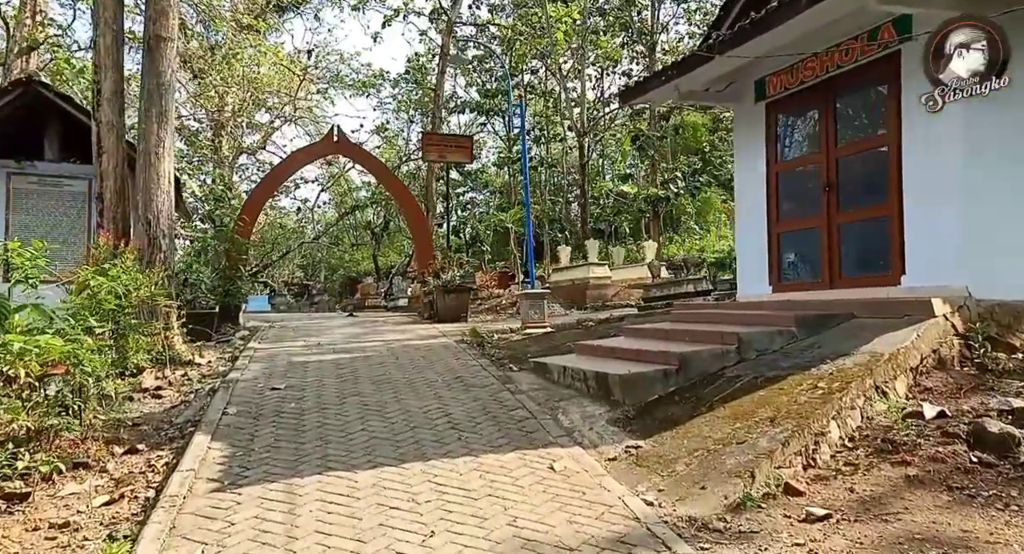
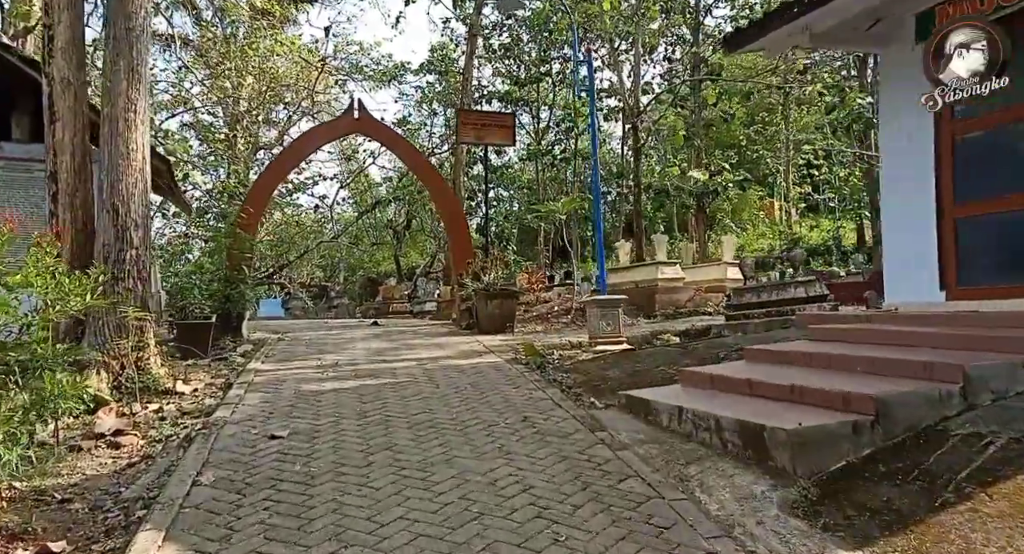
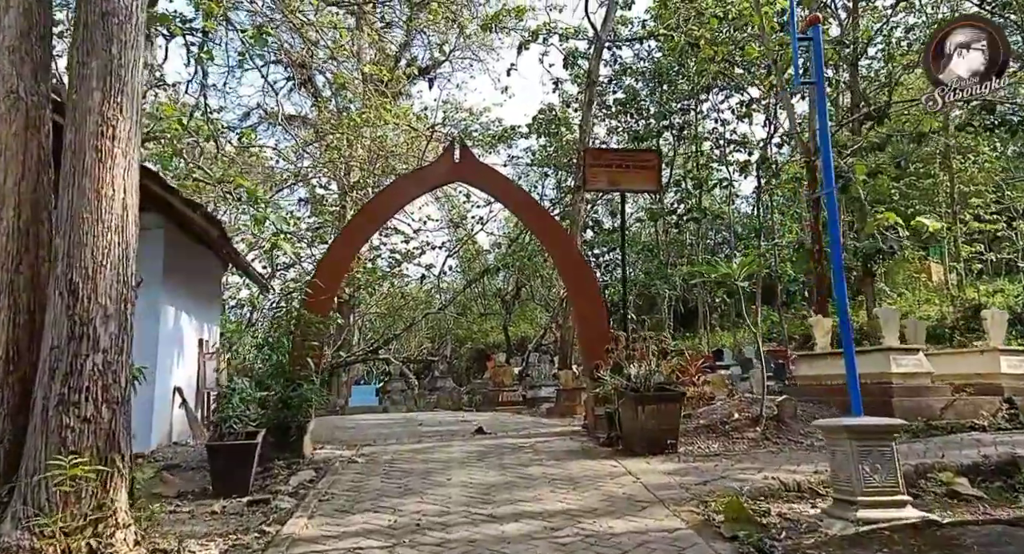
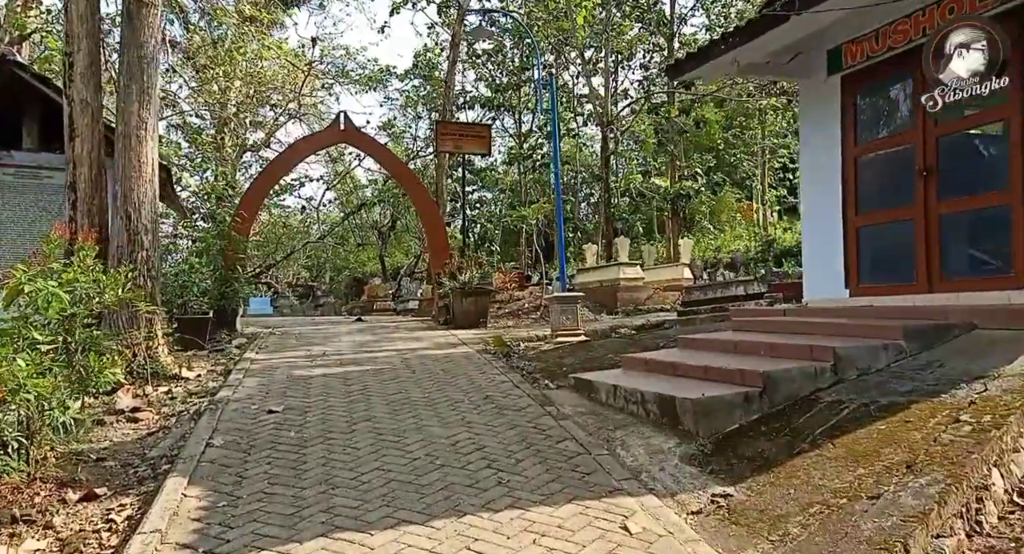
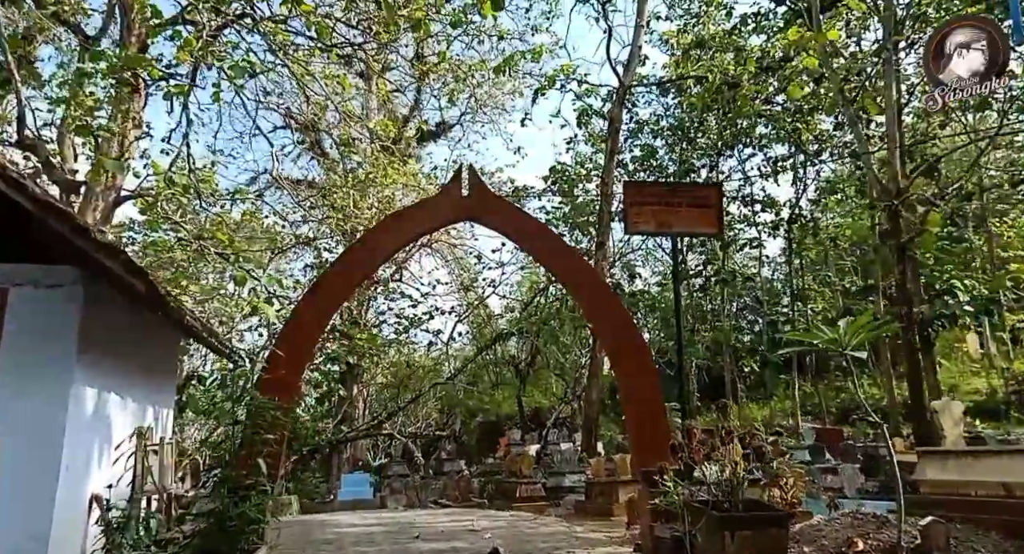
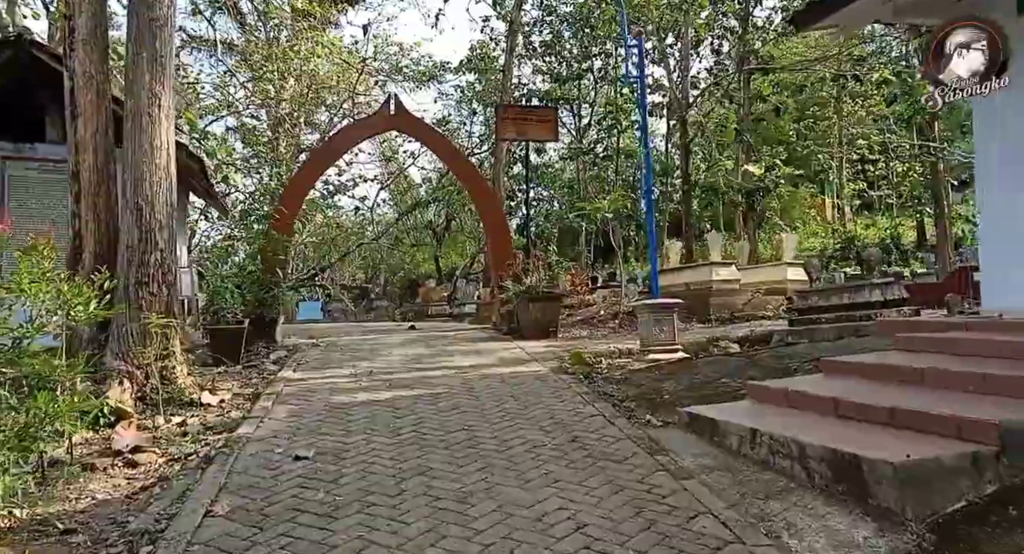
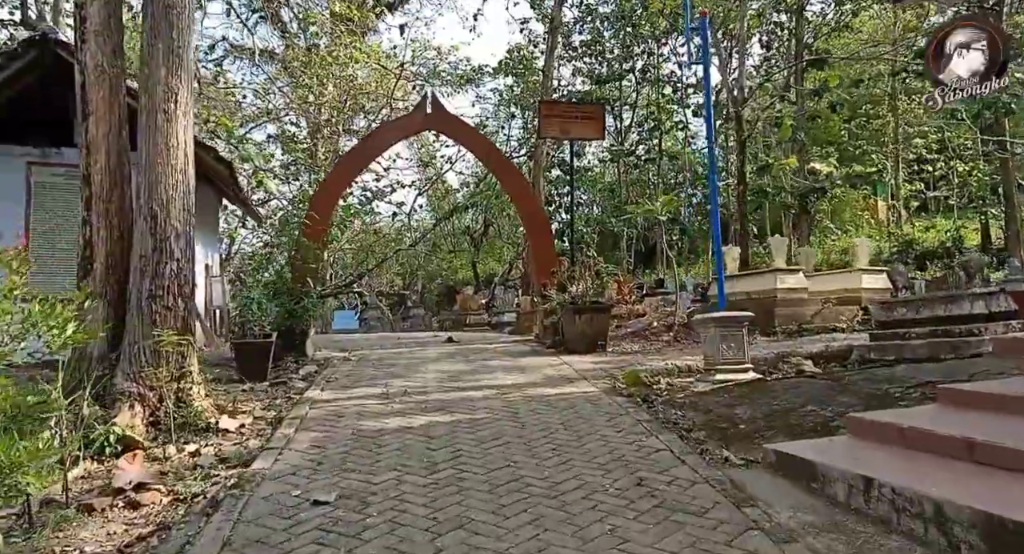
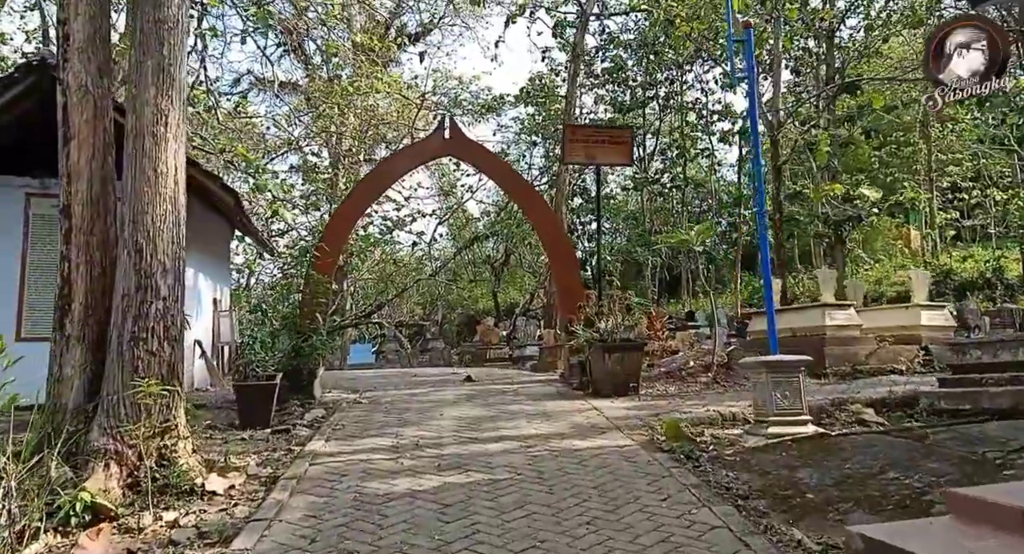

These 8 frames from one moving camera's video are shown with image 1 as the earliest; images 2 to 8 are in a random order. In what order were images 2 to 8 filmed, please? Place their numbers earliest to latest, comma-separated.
4, 2, 6, 7, 8, 3, 5
